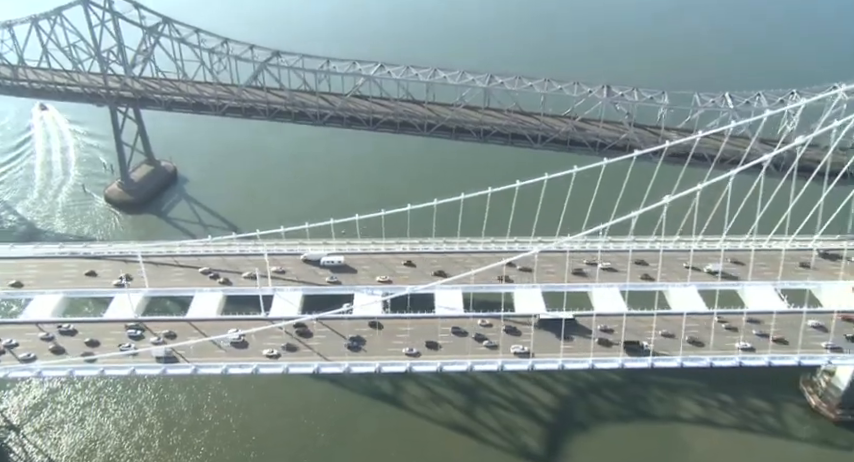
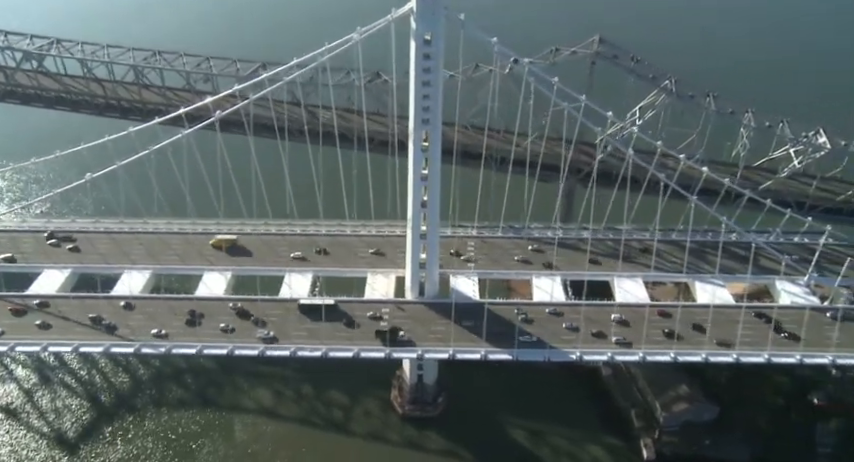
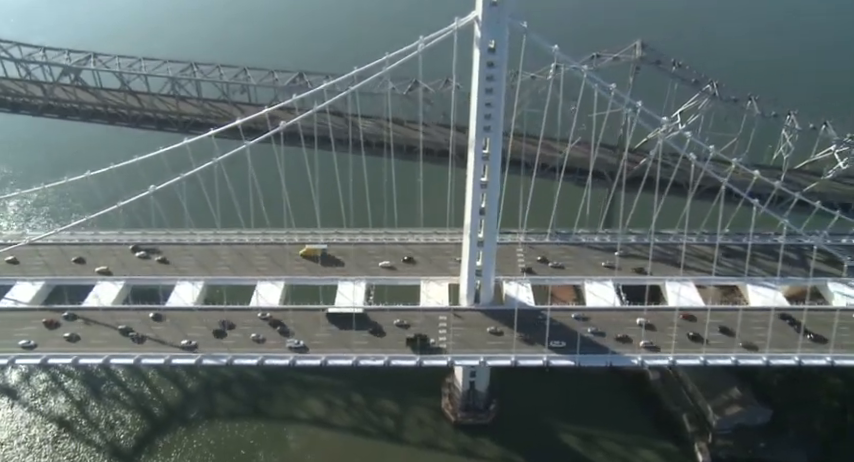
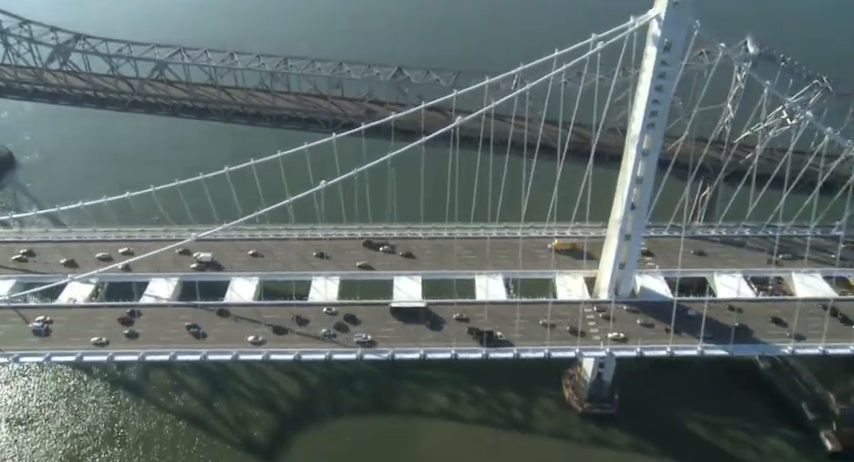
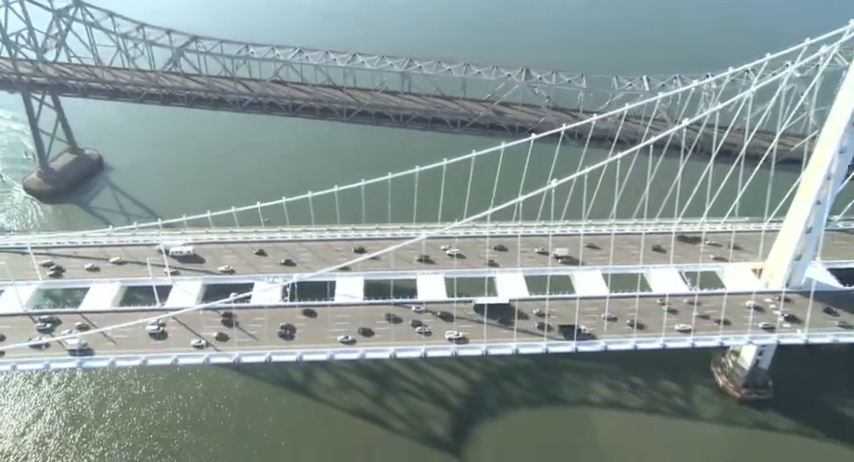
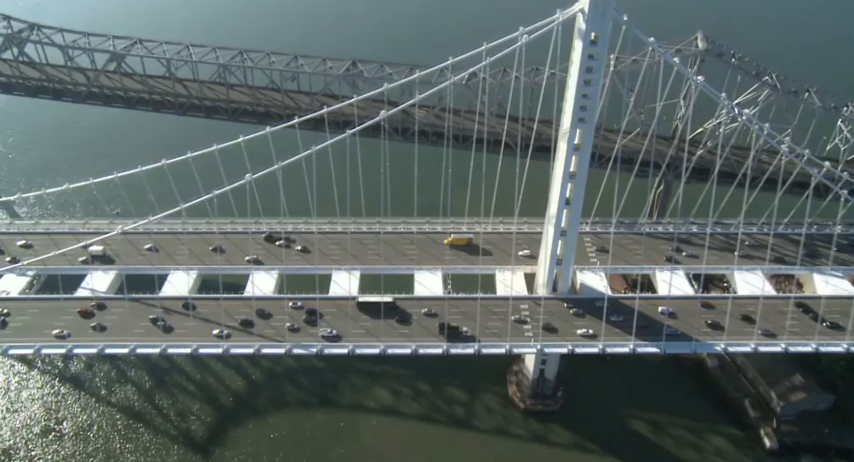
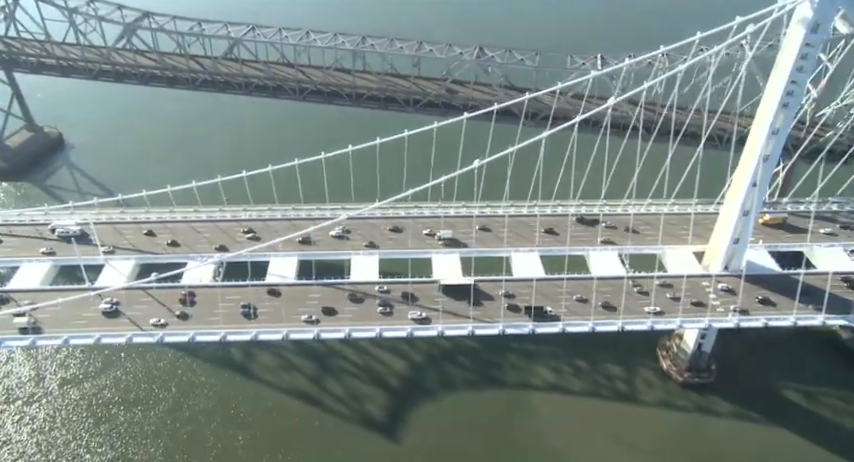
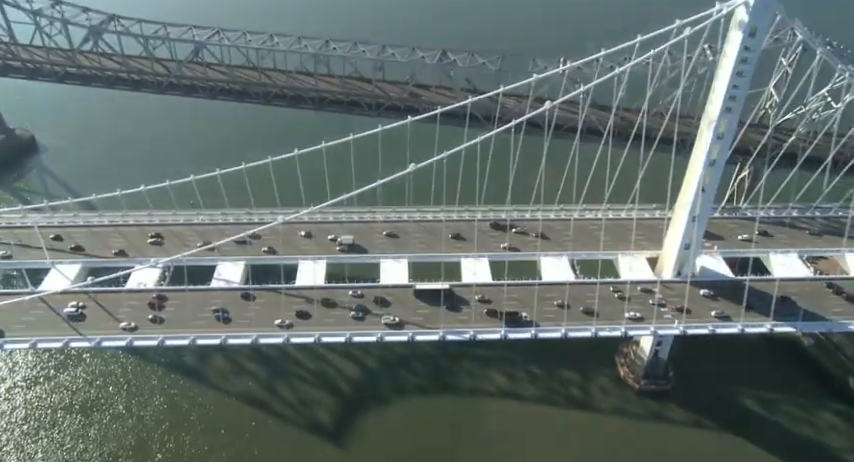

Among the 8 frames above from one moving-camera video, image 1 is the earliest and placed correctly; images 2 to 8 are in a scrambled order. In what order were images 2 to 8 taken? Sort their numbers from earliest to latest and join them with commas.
5, 7, 8, 4, 6, 3, 2
